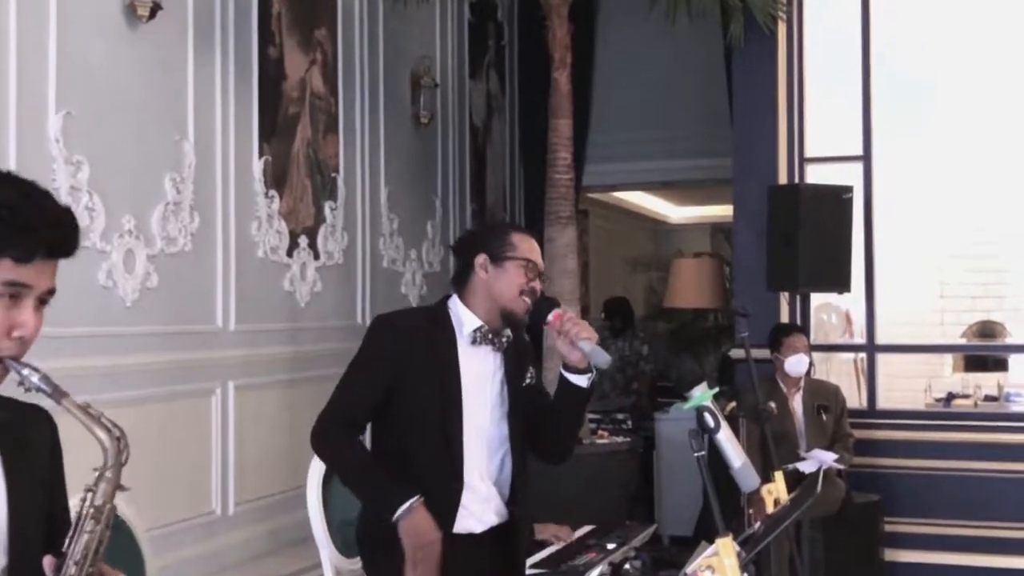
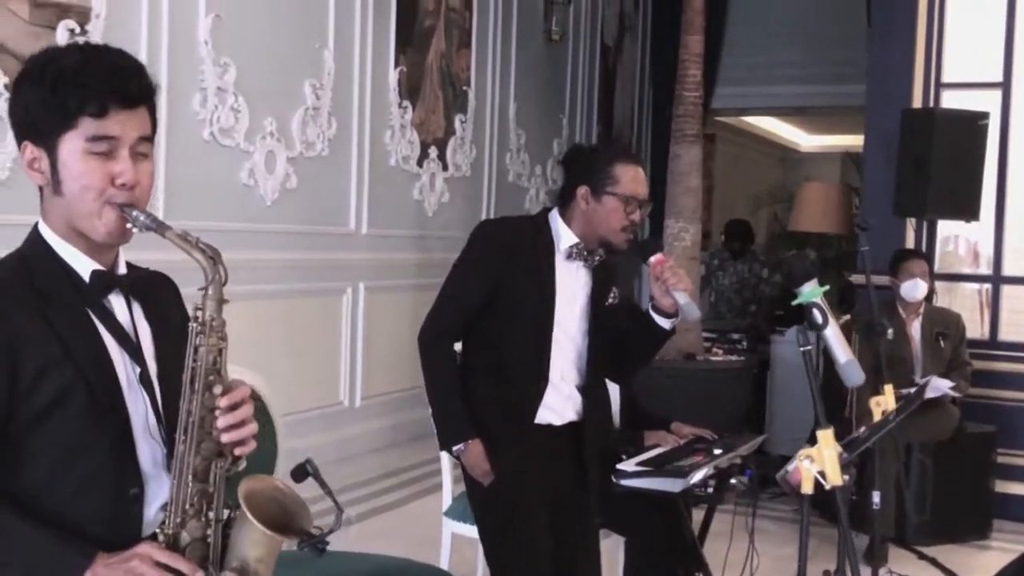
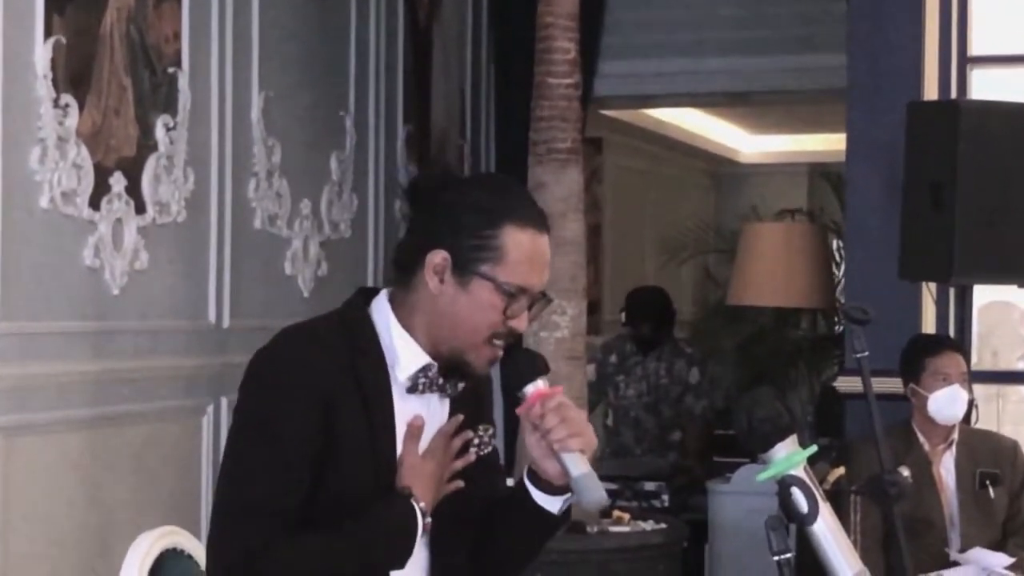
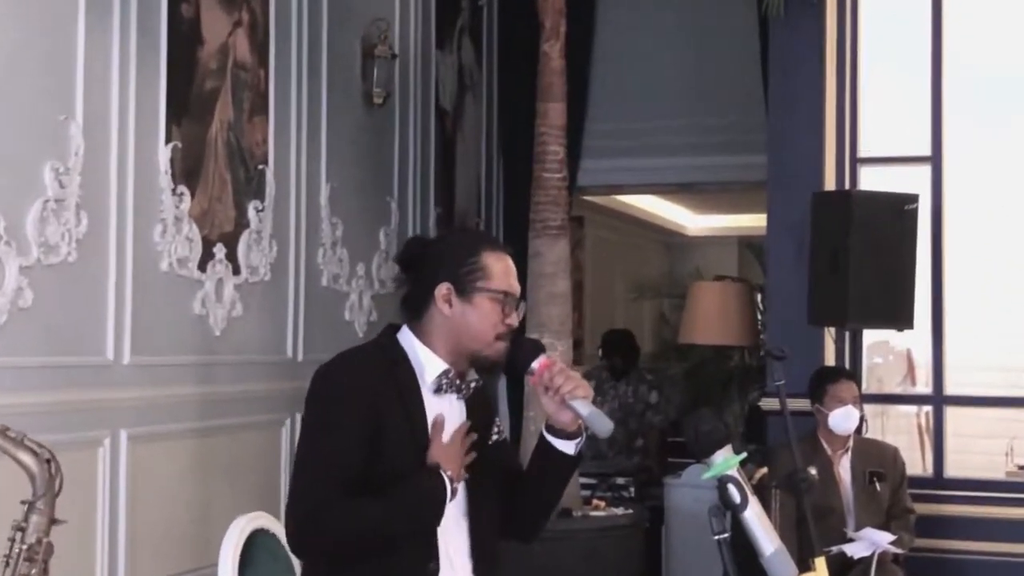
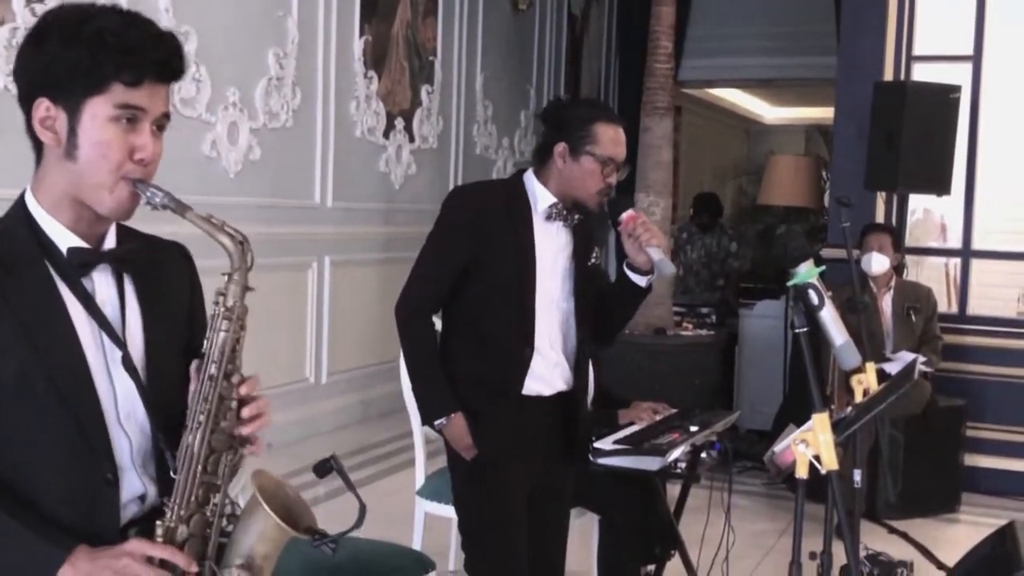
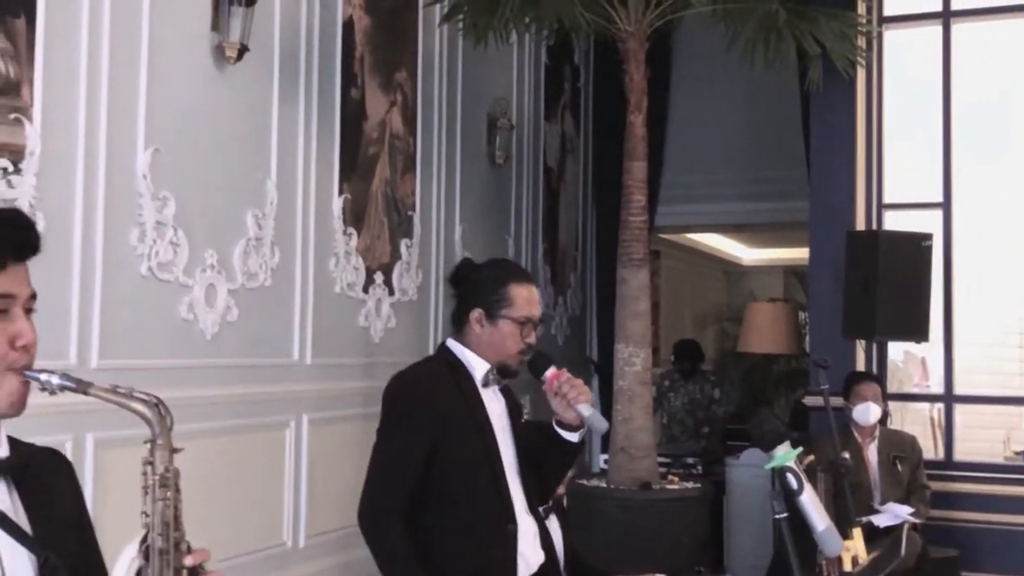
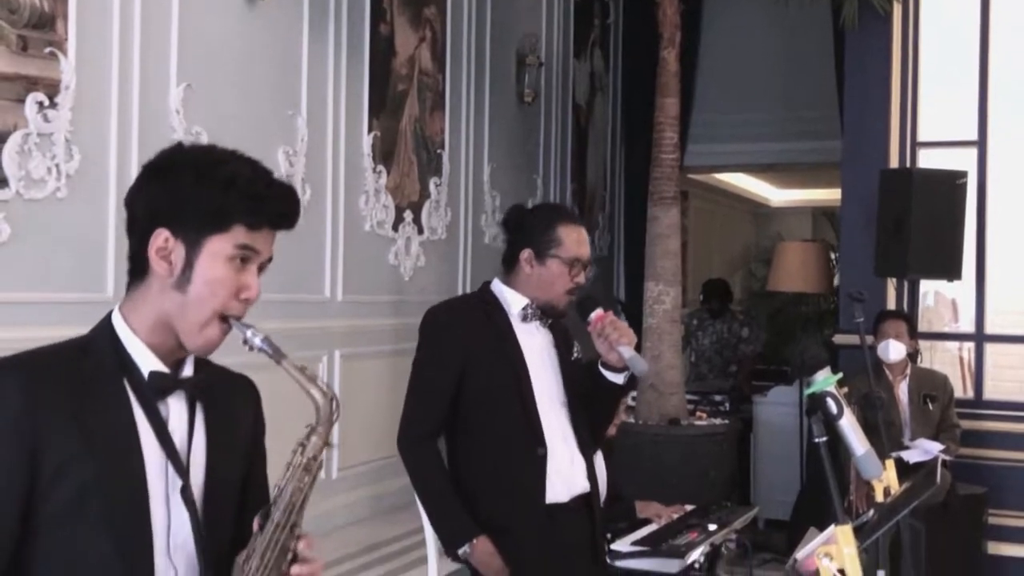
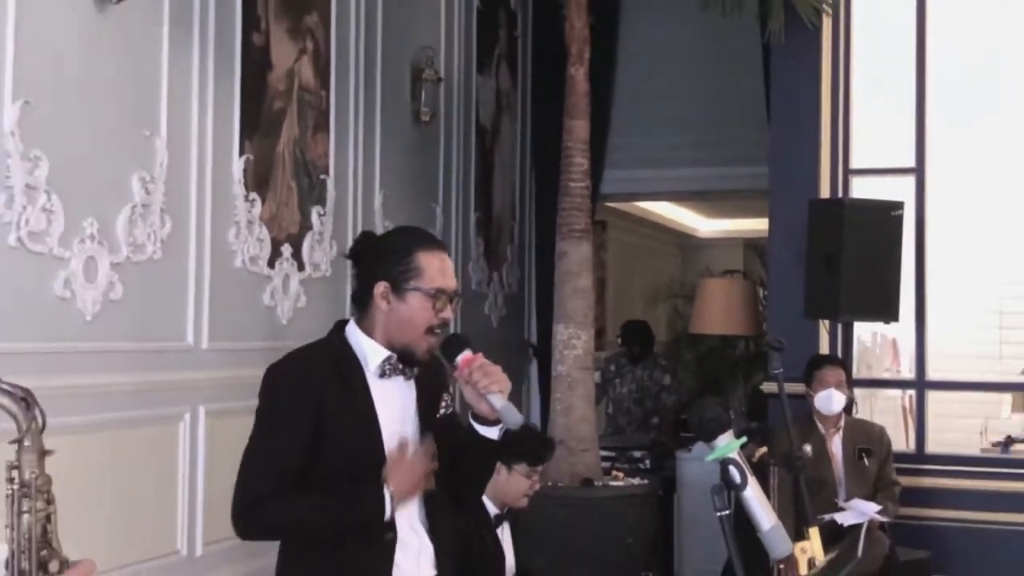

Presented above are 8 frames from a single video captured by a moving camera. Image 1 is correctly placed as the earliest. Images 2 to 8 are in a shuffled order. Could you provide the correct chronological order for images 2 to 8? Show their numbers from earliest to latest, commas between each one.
4, 3, 8, 6, 7, 5, 2
